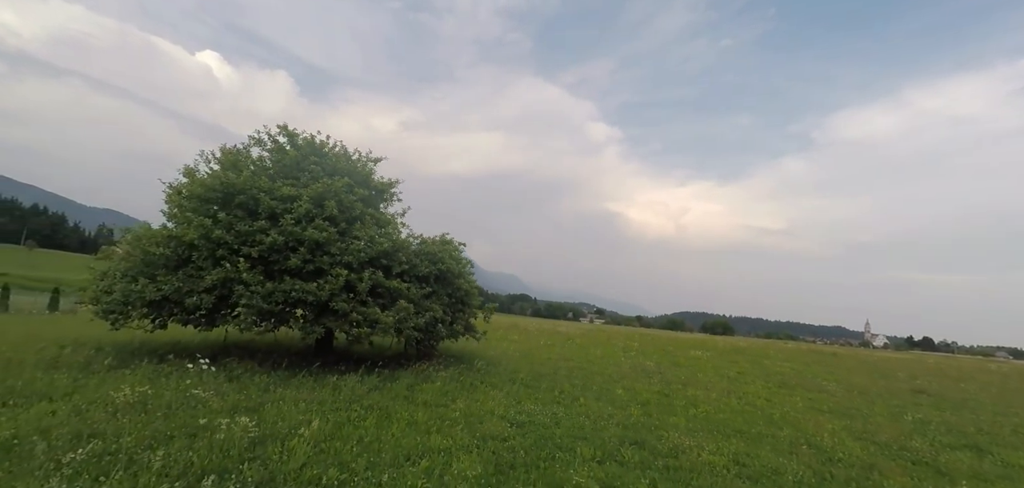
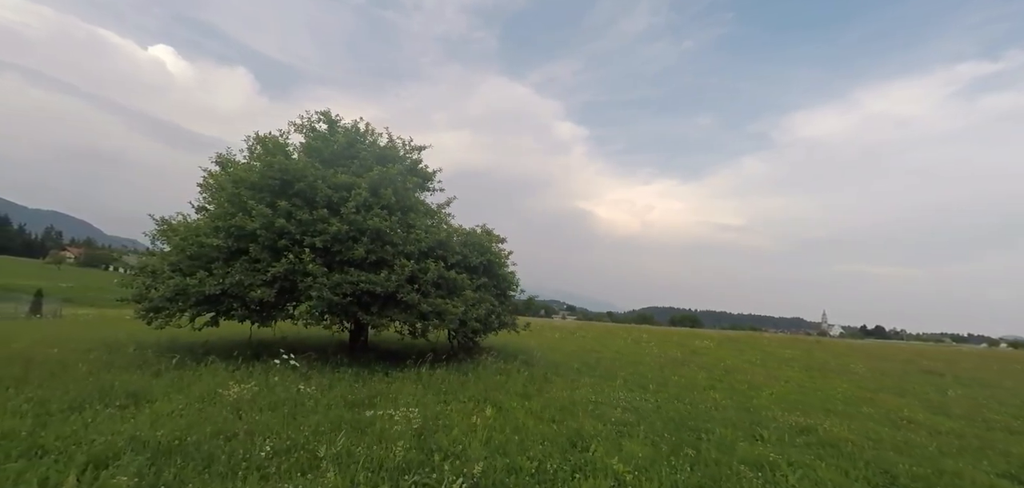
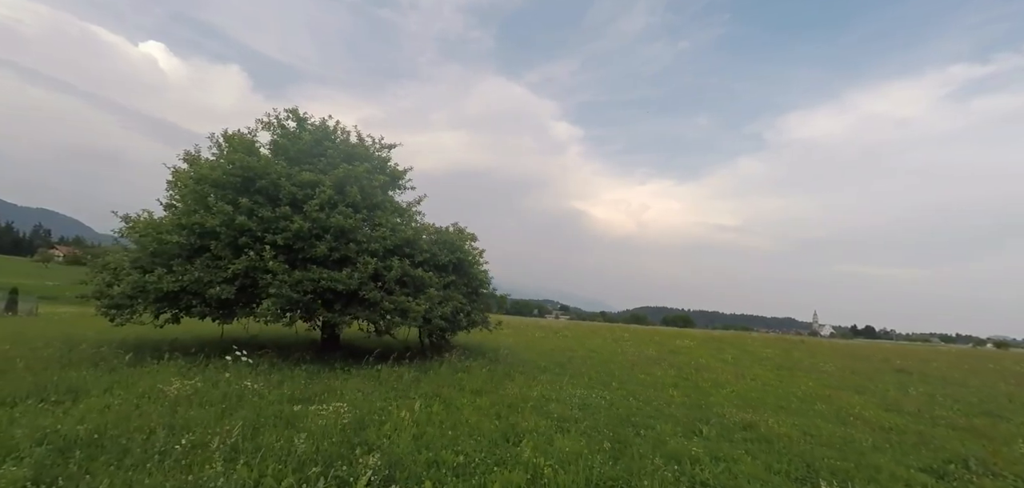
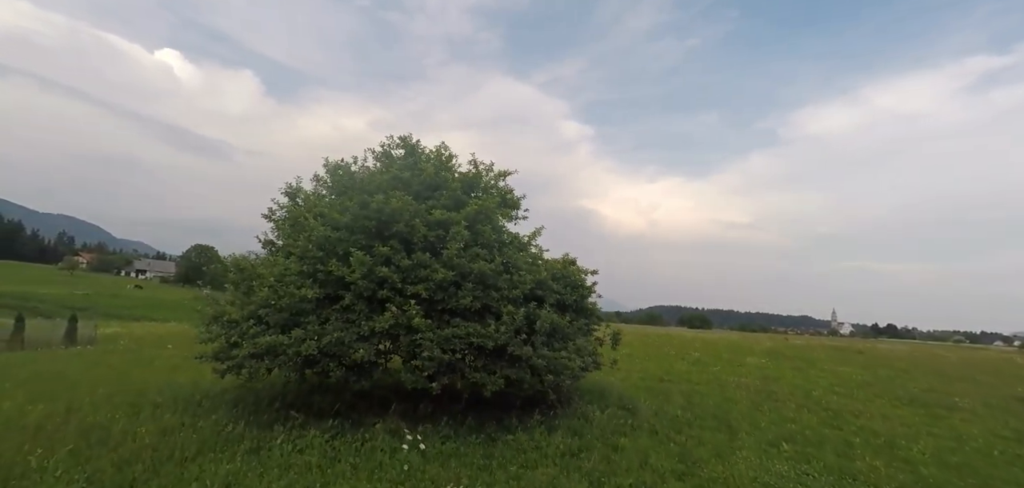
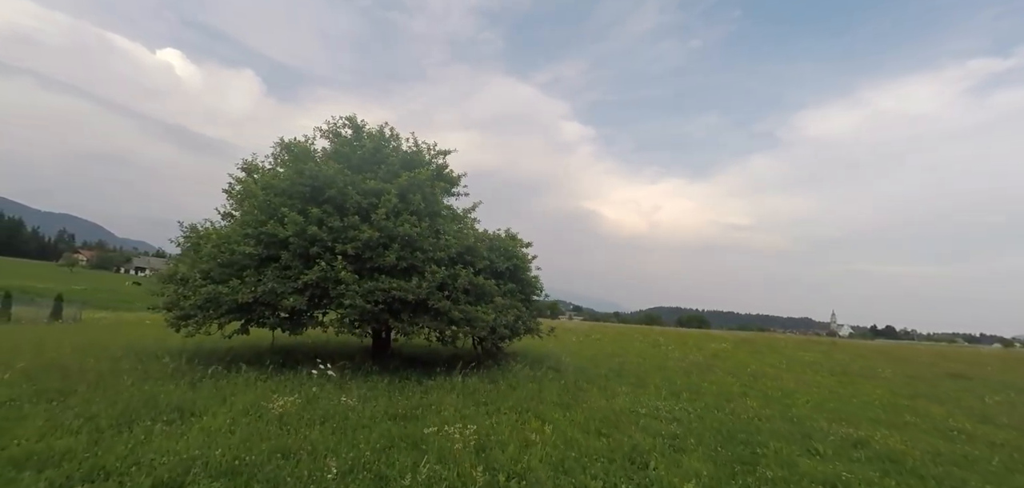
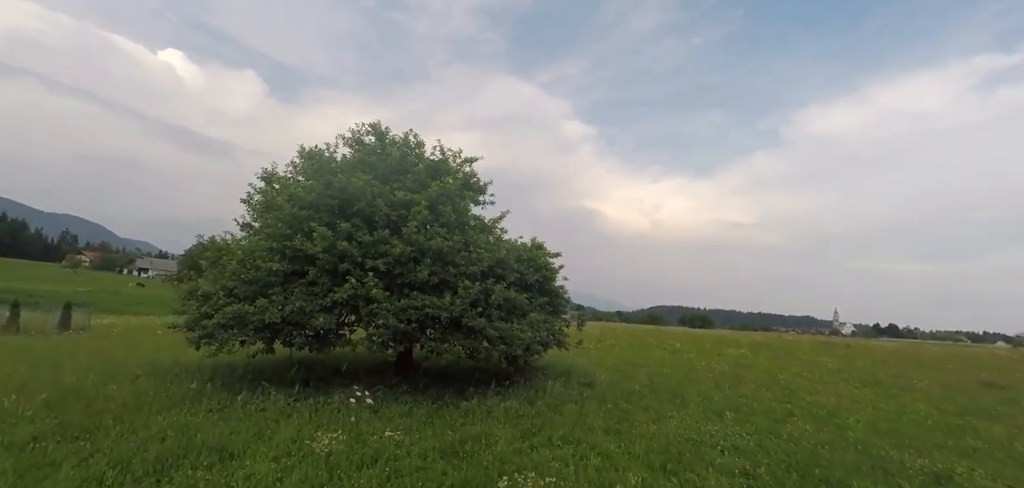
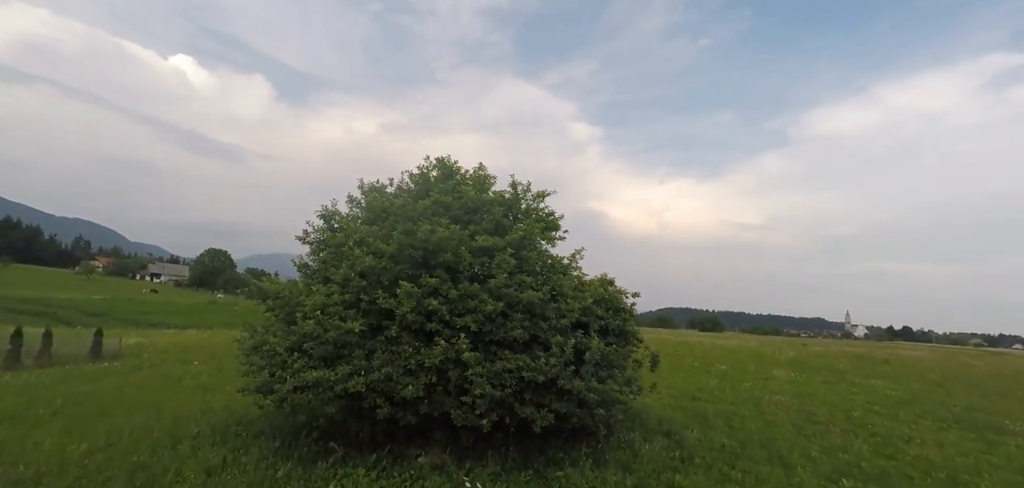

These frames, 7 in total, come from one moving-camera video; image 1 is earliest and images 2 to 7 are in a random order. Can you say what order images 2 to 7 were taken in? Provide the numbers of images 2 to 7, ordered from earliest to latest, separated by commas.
3, 2, 5, 6, 4, 7
